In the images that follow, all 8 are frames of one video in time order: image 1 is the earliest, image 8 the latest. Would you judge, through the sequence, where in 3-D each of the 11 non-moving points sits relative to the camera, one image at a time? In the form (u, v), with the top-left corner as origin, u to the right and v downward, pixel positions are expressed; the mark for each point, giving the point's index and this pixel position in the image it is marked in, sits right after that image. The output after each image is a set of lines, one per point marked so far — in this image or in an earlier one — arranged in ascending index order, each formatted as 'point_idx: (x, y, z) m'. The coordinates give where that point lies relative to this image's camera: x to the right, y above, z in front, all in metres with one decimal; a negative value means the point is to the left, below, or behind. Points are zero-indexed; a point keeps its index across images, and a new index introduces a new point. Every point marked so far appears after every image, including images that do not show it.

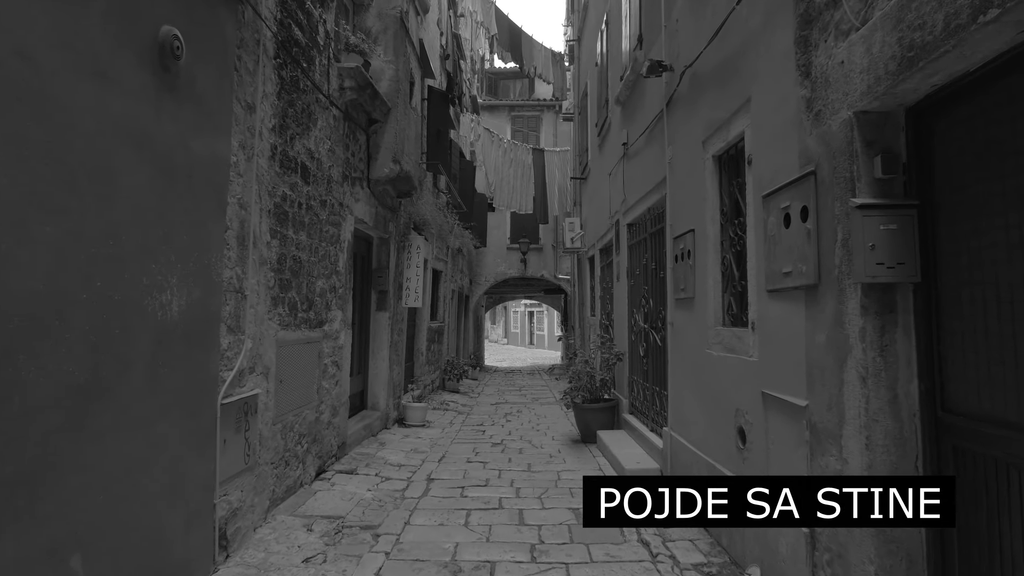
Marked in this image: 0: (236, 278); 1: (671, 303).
0: (-1.4, +0.1, +3.1) m
1: (+1.1, -0.1, +4.2) m
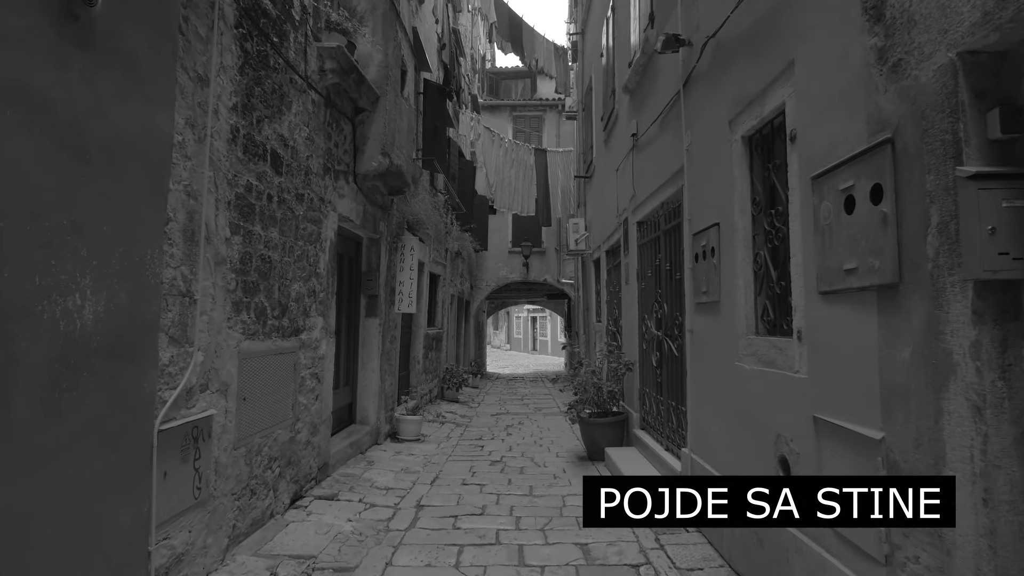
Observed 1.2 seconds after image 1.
0: (-1.4, 0.0, +2.6) m
1: (+1.1, -0.1, +3.7) m
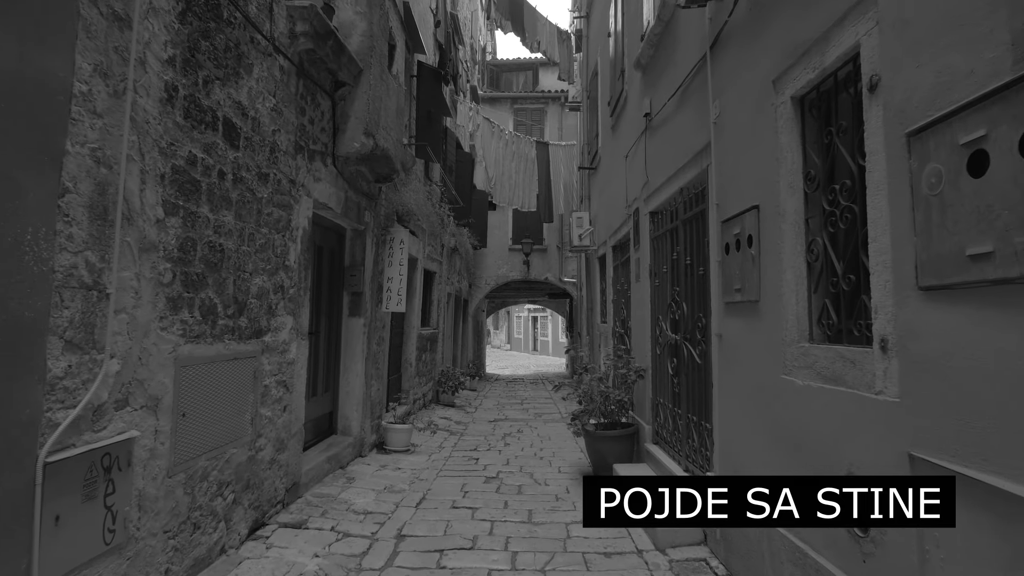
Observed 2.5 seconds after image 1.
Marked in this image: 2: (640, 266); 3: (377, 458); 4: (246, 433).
0: (-1.5, +0.1, +2.1) m
1: (+1.1, -0.1, +3.2) m
2: (+1.1, +0.2, +5.2) m
3: (-1.2, -1.6, +5.5) m
4: (-1.5, -0.8, +3.3) m
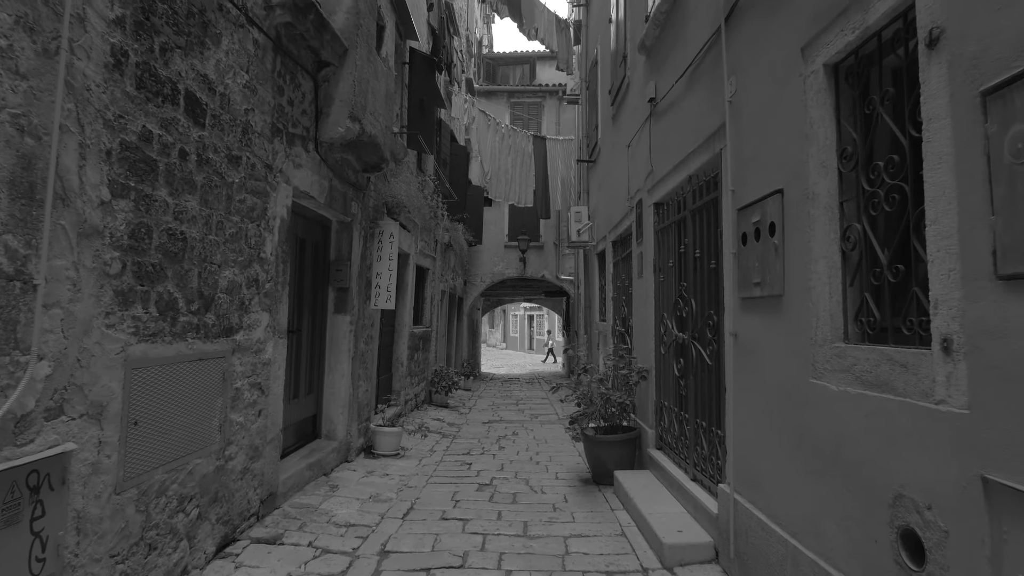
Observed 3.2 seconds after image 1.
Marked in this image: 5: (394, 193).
0: (-1.5, +0.1, +1.8) m
1: (+1.1, -0.1, +2.9) m
2: (+1.1, +0.2, +4.9) m
3: (-1.3, -1.5, +5.2) m
4: (-1.5, -0.8, +3.0) m
5: (-1.2, +1.0, +6.2) m
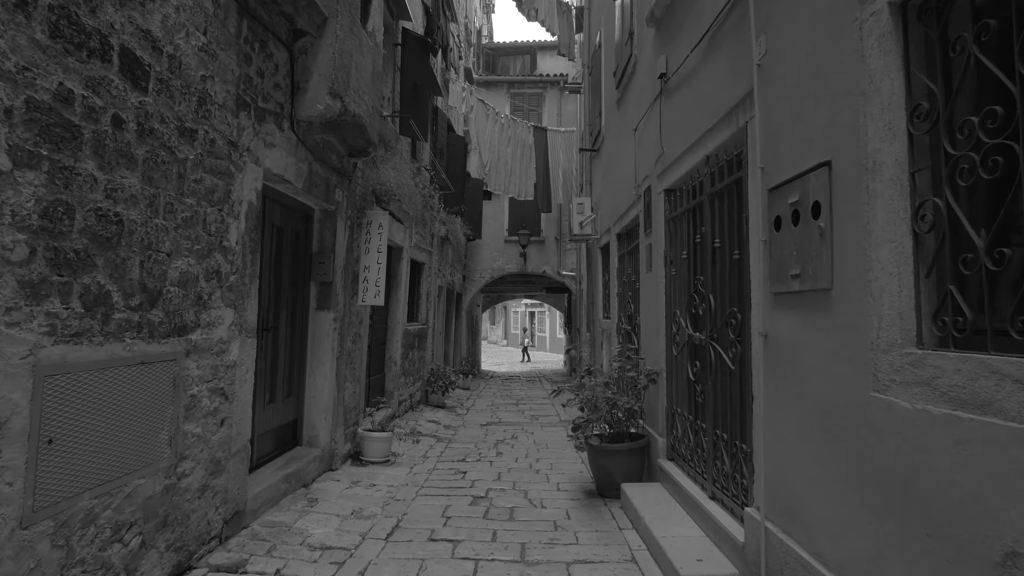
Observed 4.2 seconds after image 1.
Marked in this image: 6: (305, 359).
0: (-1.5, +0.1, +1.3) m
1: (+1.0, 0.0, +2.5) m
2: (+1.0, +0.3, +4.5) m
3: (-1.3, -1.5, +4.8) m
4: (-1.5, -0.7, +2.6) m
5: (-1.2, +1.0, +5.7) m
6: (-1.6, -0.5, +4.6) m
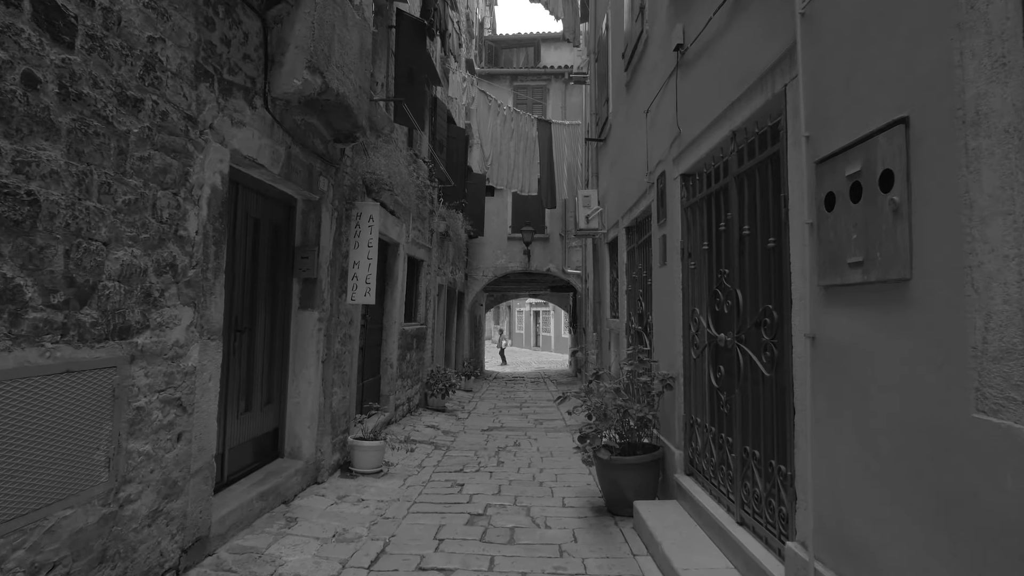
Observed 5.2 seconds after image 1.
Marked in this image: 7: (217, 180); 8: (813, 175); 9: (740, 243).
0: (-1.5, +0.1, +1.0) m
1: (+1.0, 0.0, +2.1) m
2: (+1.1, +0.3, +4.1) m
3: (-1.3, -1.5, +4.4) m
4: (-1.5, -0.7, +2.2) m
5: (-1.2, +1.0, +5.3) m
6: (-1.6, -0.5, +4.2) m
7: (-1.5, +0.5, +3.0) m
8: (+1.0, +0.4, +2.1) m
9: (+1.1, +0.2, +2.8) m
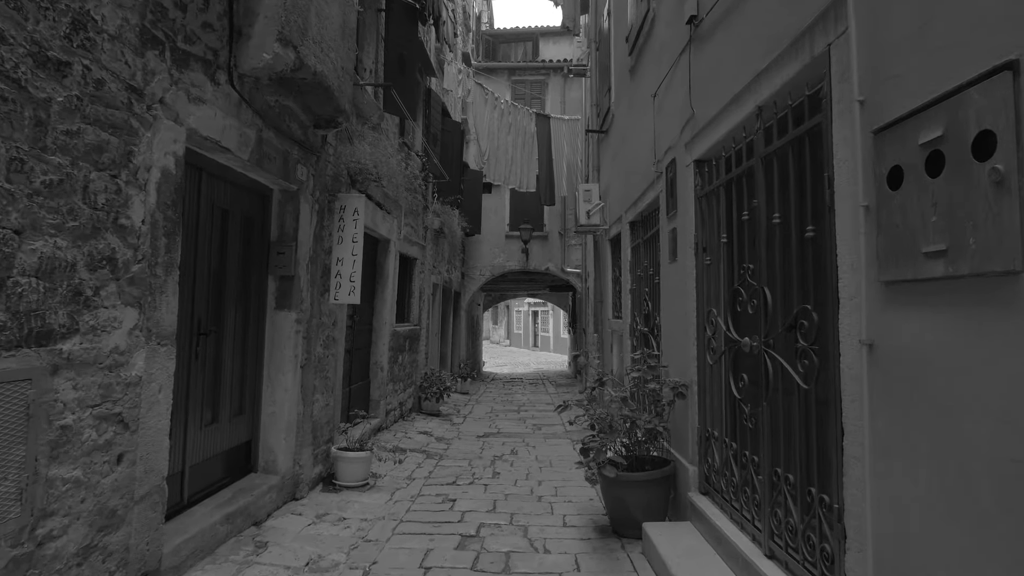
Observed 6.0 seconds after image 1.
0: (-1.5, +0.2, +0.6) m
1: (+1.0, 0.0, +1.7) m
2: (+1.0, +0.3, +3.7) m
3: (-1.3, -1.4, +4.1) m
4: (-1.5, -0.7, +1.8) m
5: (-1.3, +1.1, +5.0) m
6: (-1.6, -0.5, +3.9) m
7: (-1.5, +0.5, +2.6) m
8: (+1.0, +0.4, +1.7) m
9: (+1.0, +0.2, +2.5) m
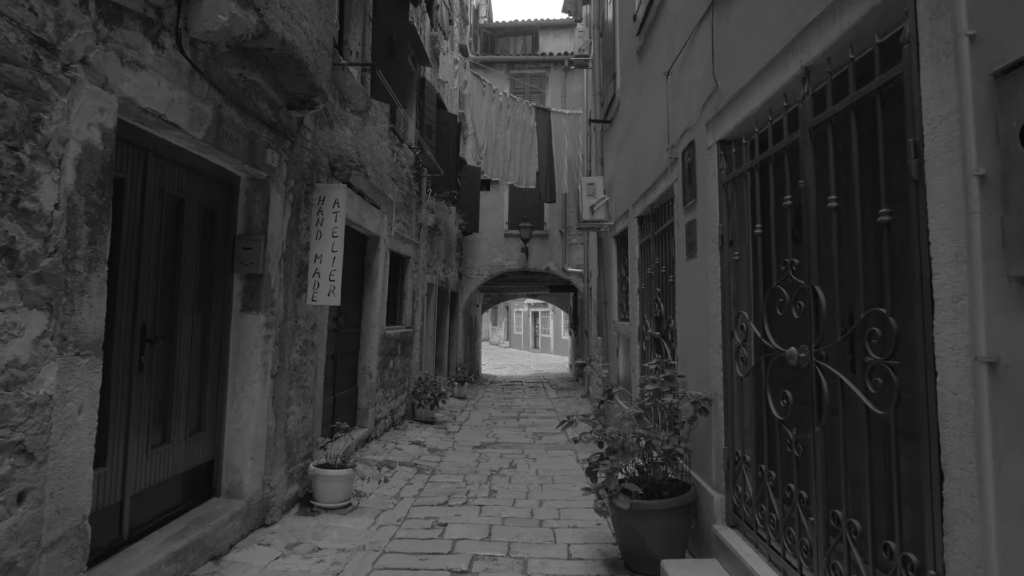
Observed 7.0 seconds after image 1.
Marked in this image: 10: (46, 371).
0: (-1.6, +0.2, +0.1) m
1: (+1.0, 0.0, +1.3) m
2: (+1.0, +0.3, +3.3) m
3: (-1.3, -1.4, +3.6) m
4: (-1.6, -0.7, +1.4) m
5: (-1.3, +1.1, +4.5) m
6: (-1.6, -0.5, +3.4) m
7: (-1.5, +0.5, +2.1) m
8: (+1.0, +0.4, +1.3) m
9: (+1.0, +0.2, +2.0) m
10: (-1.5, -0.3, +2.0) m
